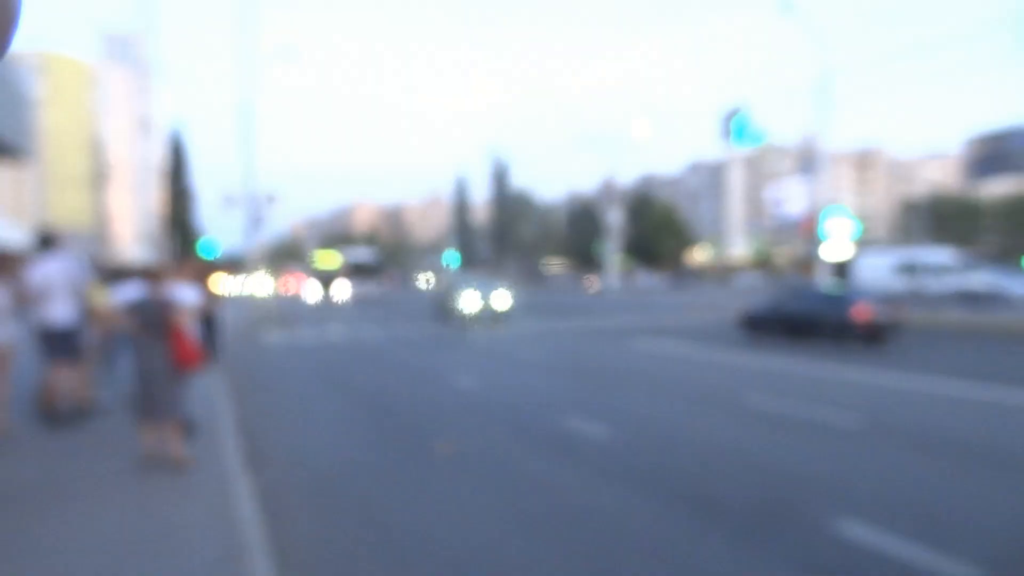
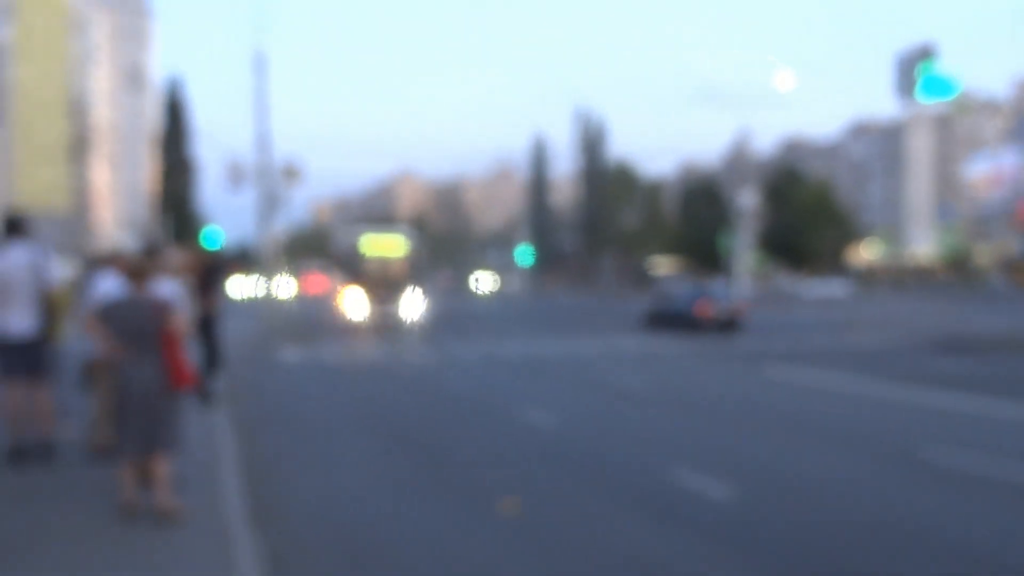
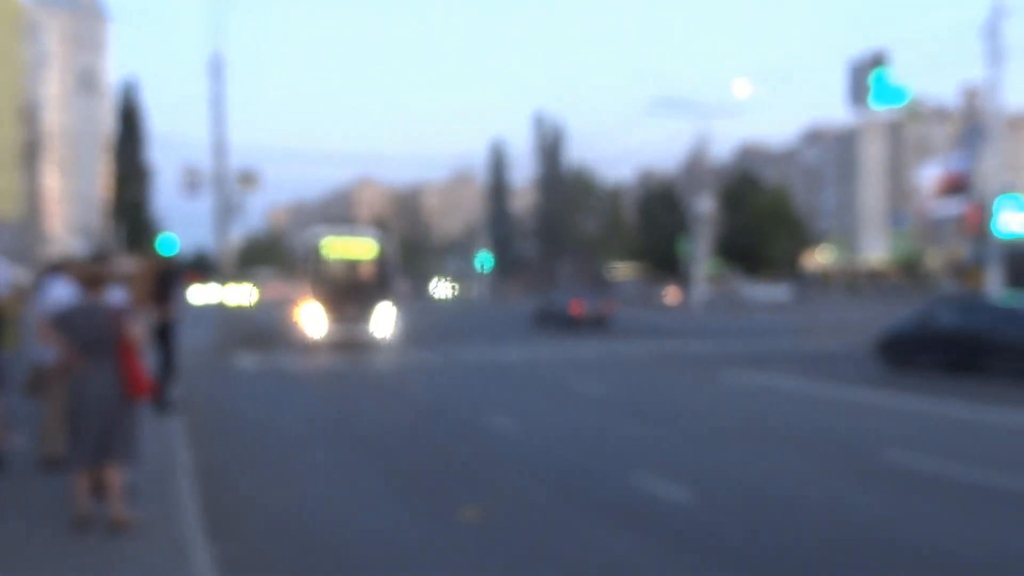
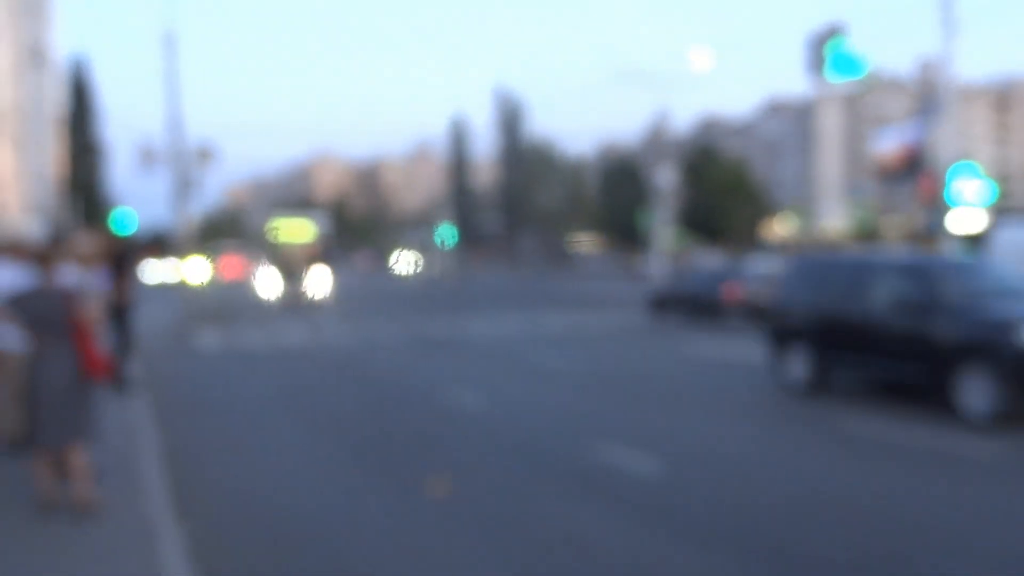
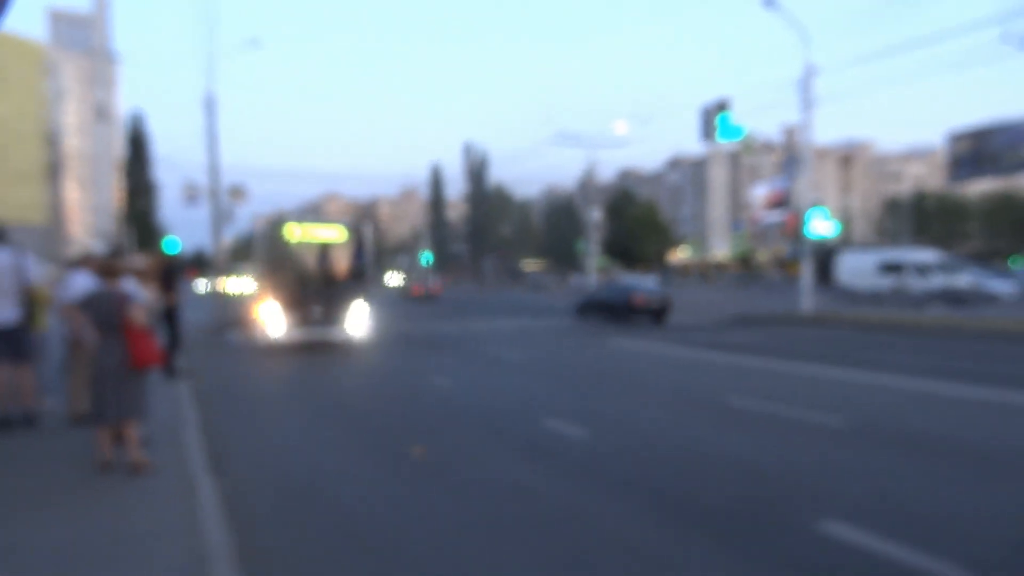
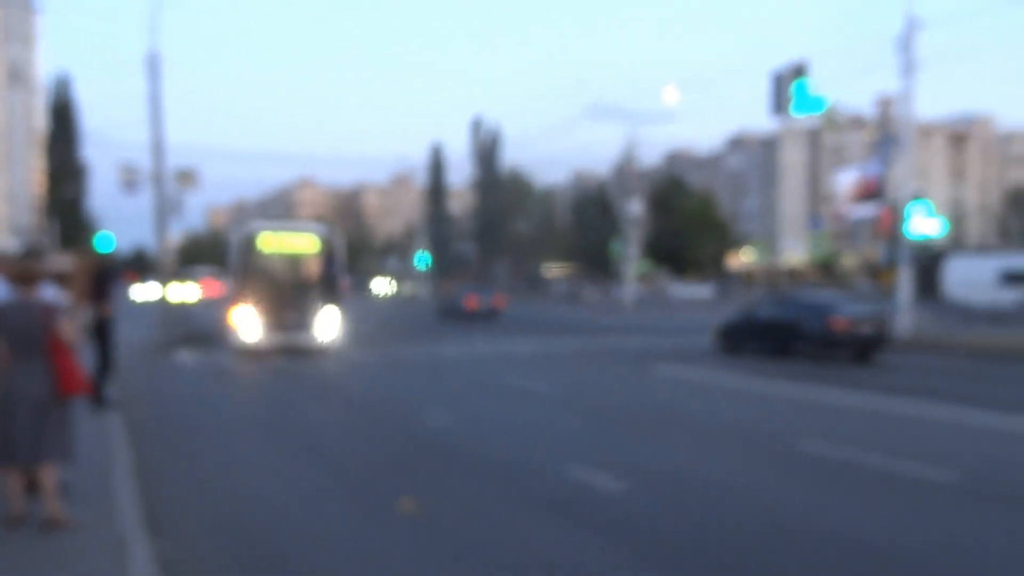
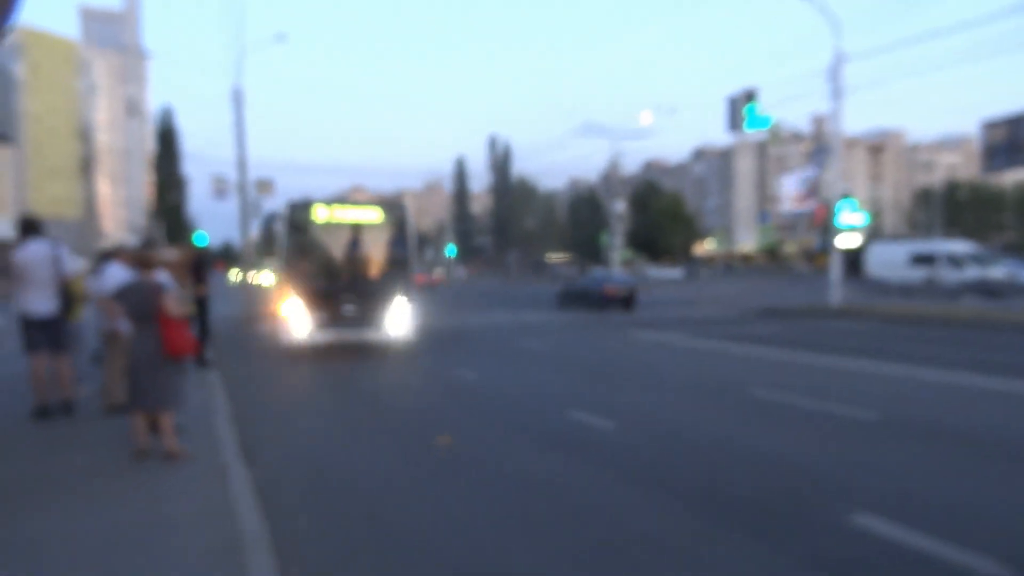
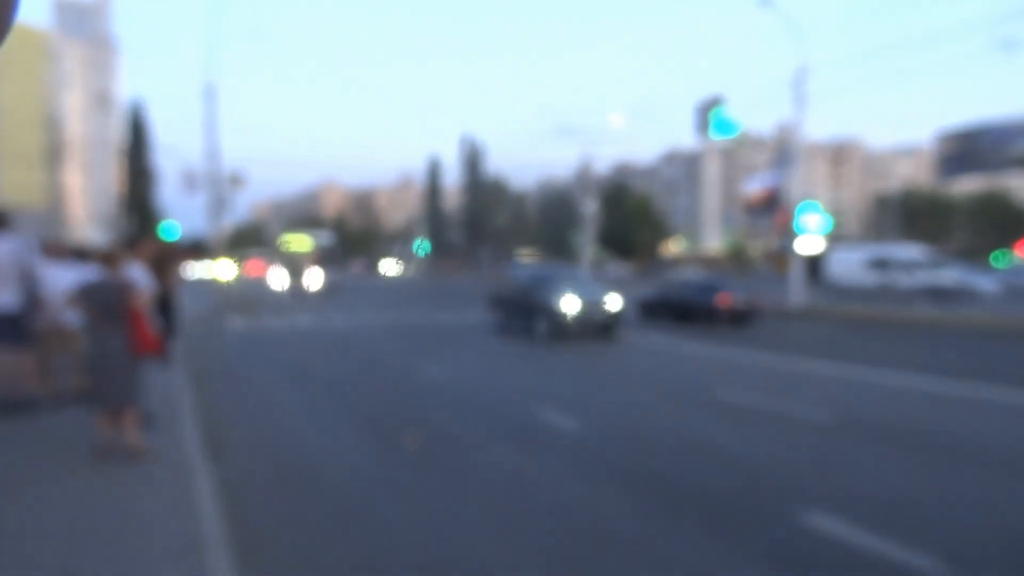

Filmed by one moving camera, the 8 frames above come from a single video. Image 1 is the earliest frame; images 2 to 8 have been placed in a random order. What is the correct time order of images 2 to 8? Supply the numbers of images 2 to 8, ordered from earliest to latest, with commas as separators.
8, 4, 2, 3, 6, 5, 7
